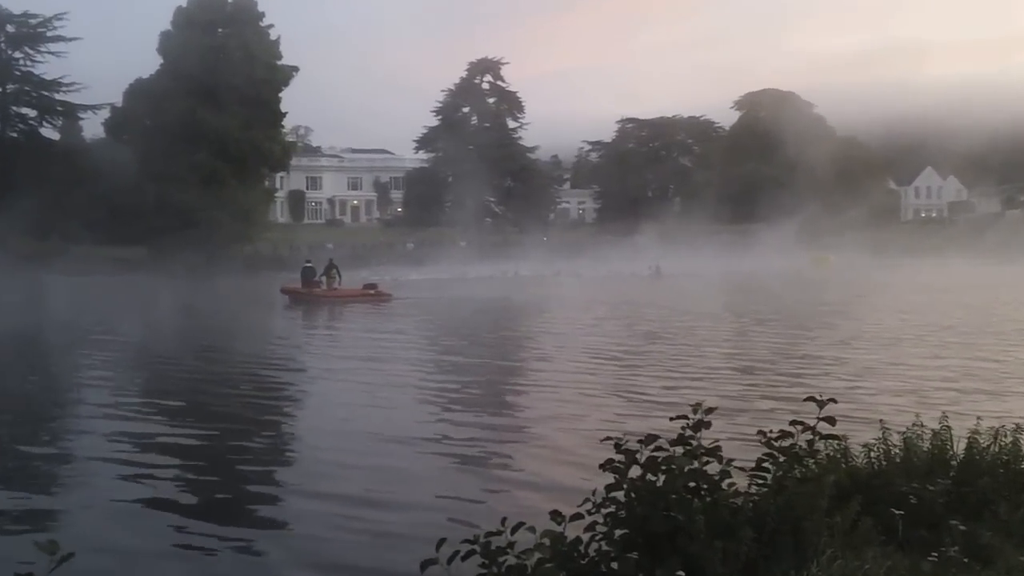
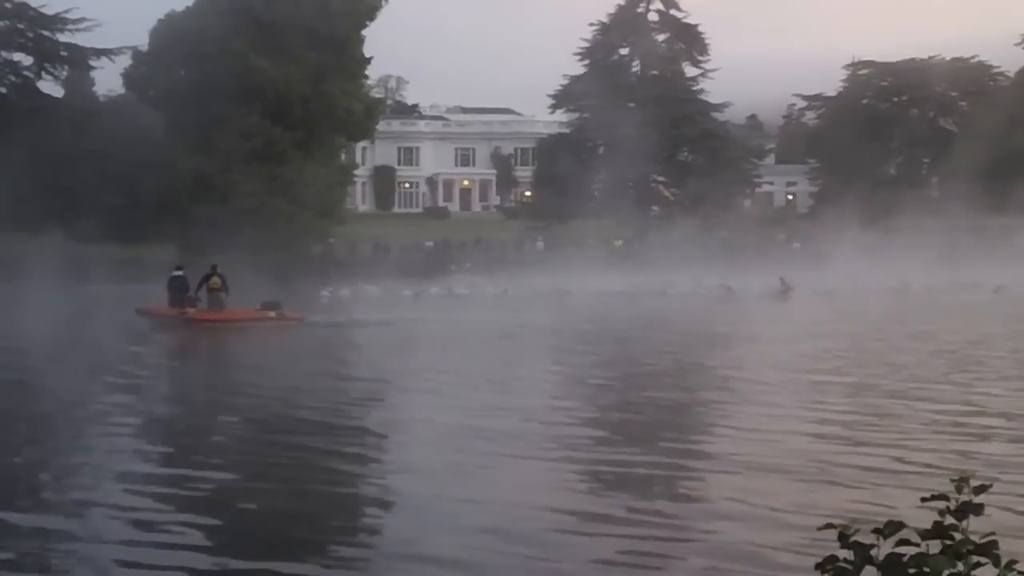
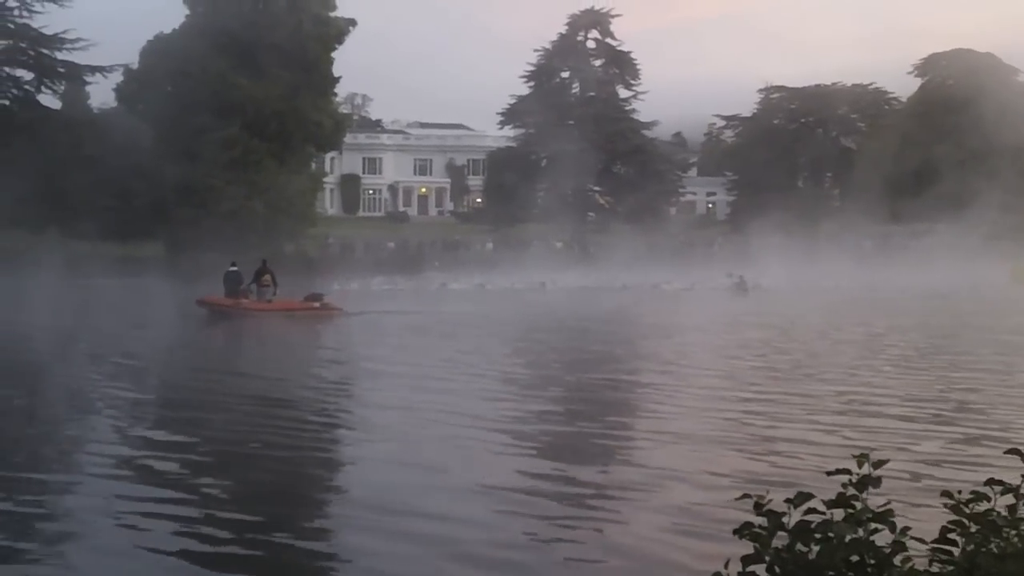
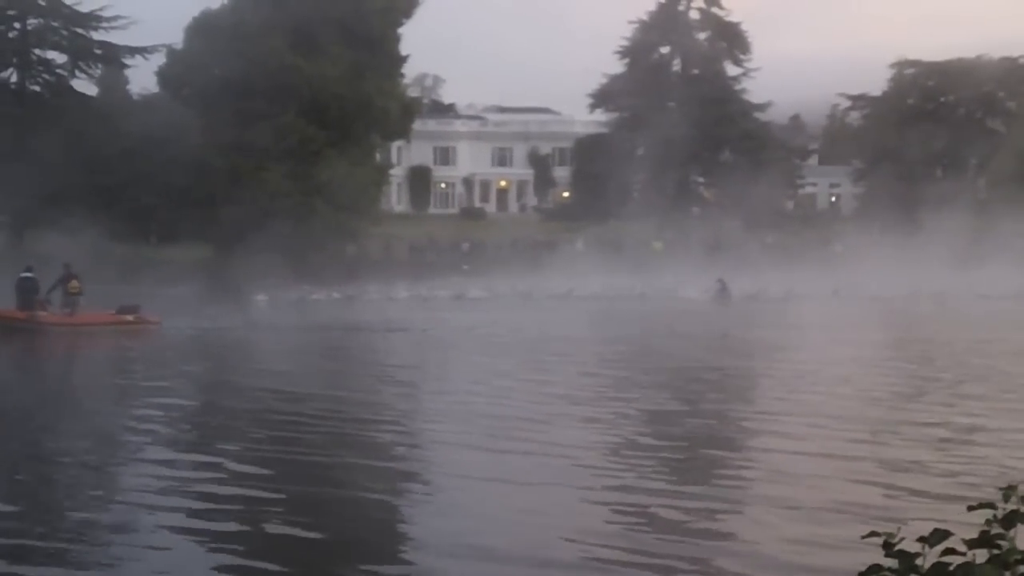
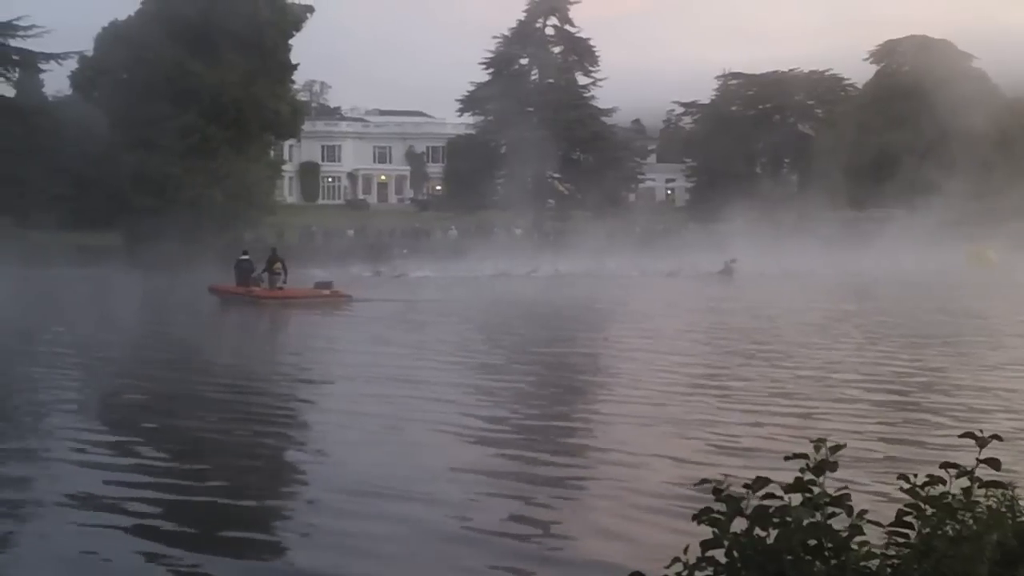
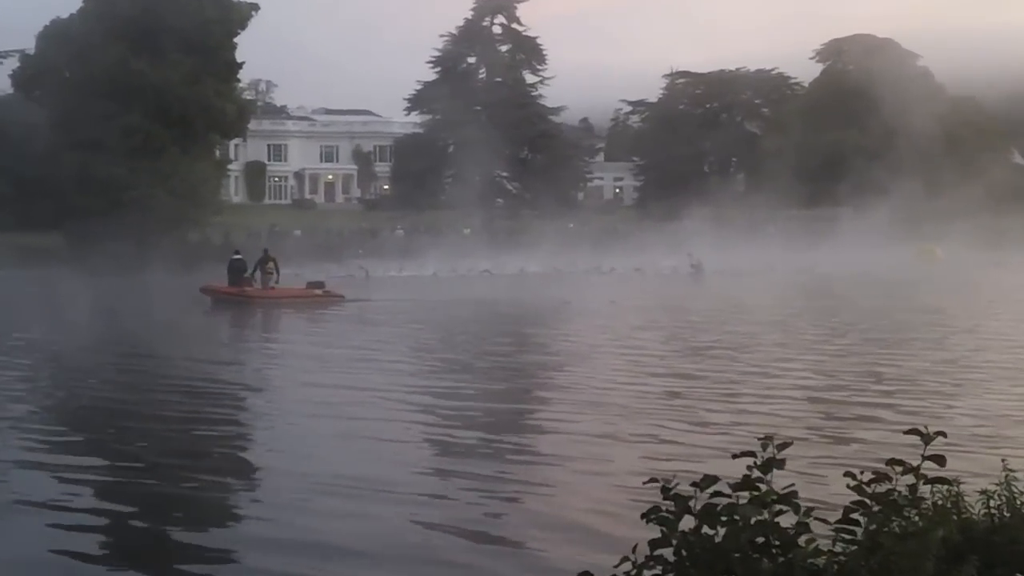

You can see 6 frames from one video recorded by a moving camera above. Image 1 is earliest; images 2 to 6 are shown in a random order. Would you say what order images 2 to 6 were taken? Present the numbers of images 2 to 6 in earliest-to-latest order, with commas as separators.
6, 5, 3, 2, 4
